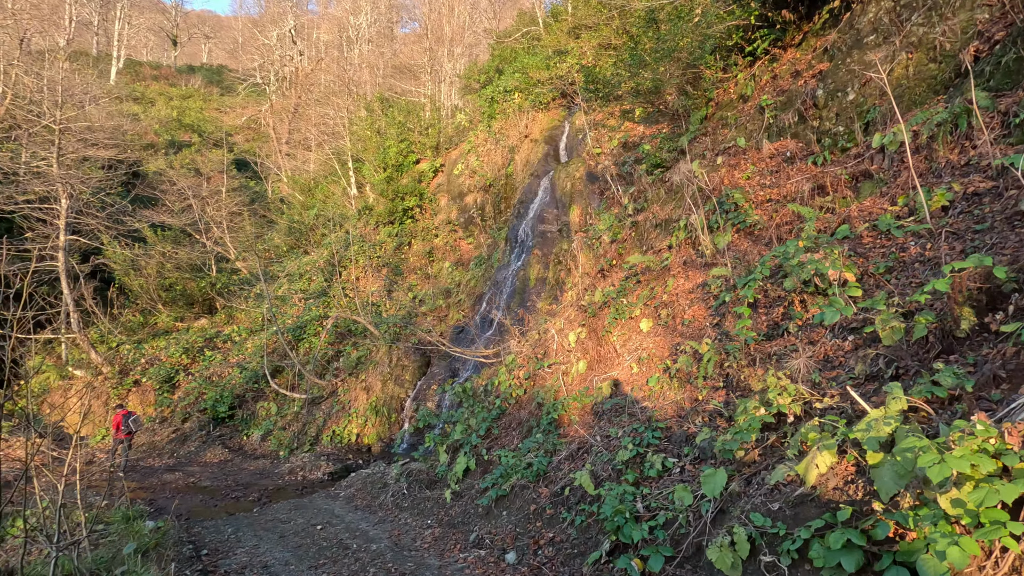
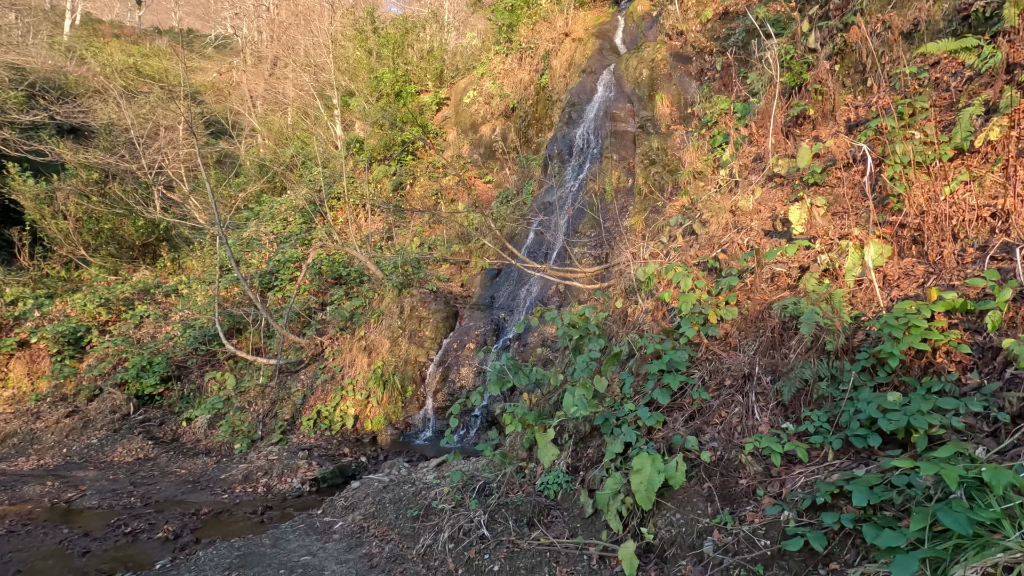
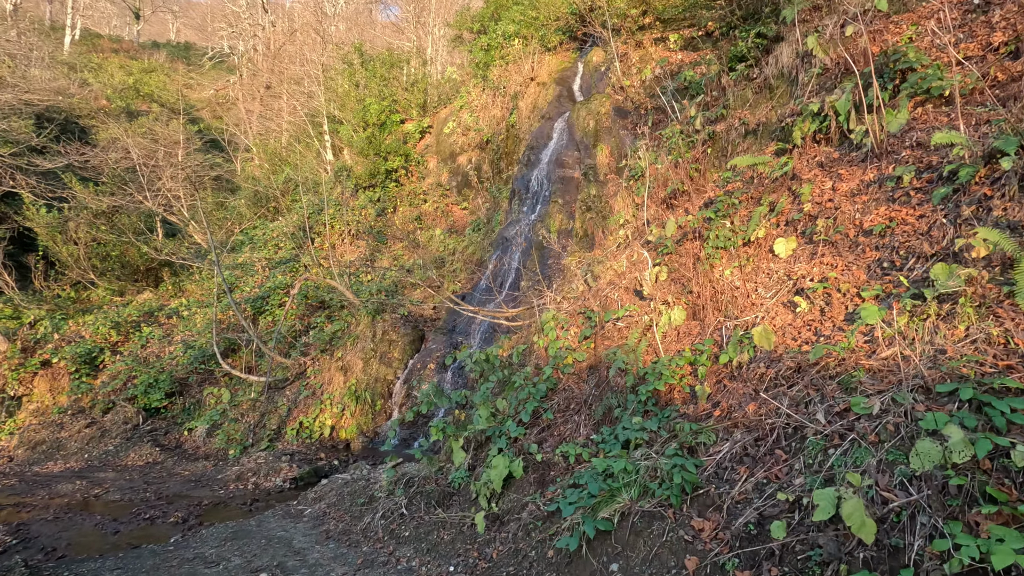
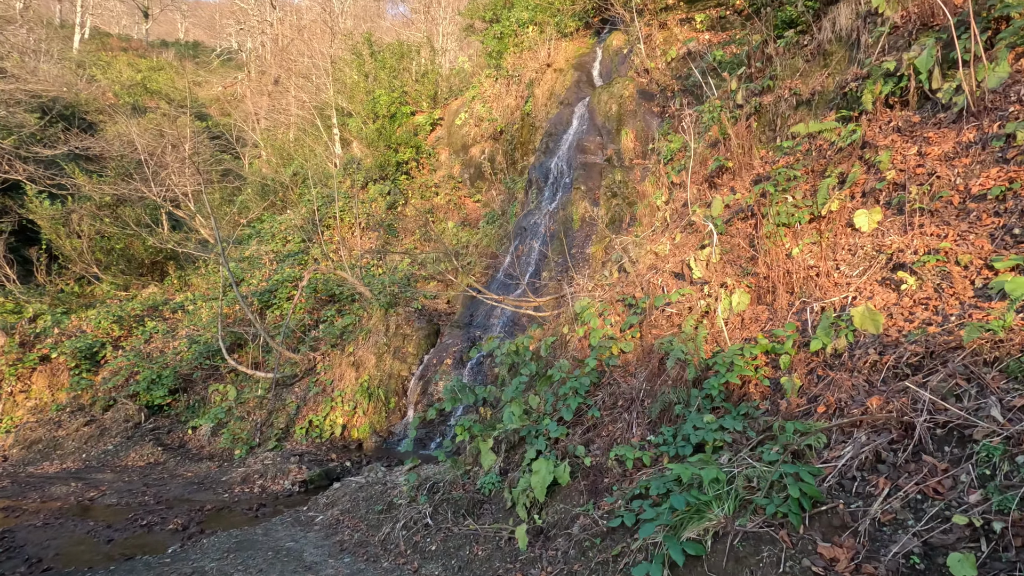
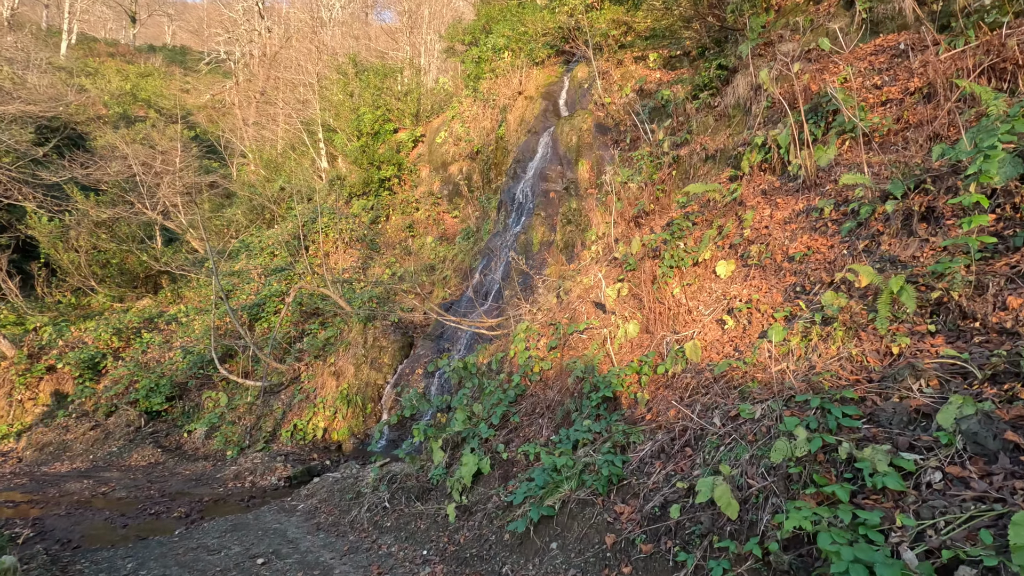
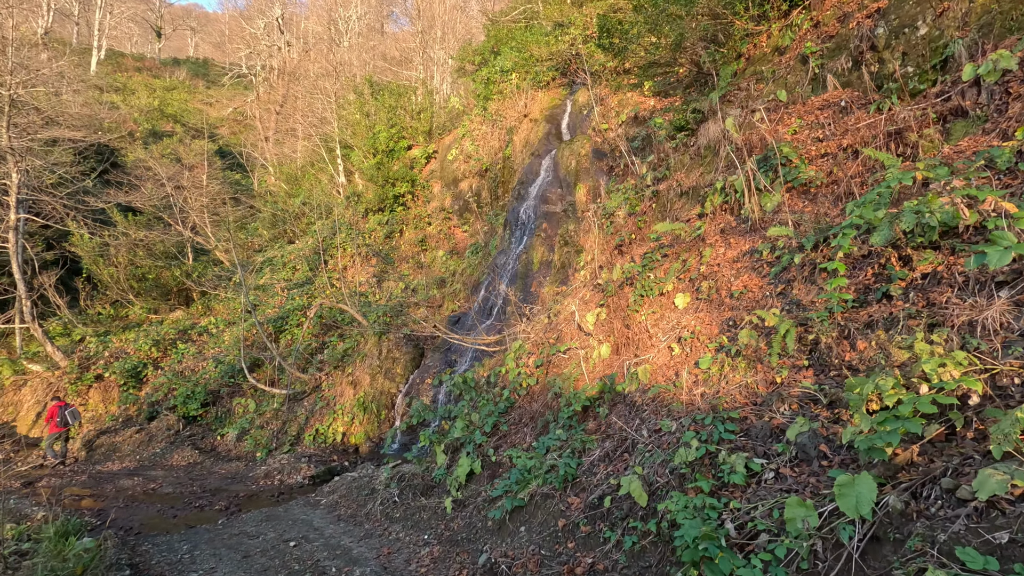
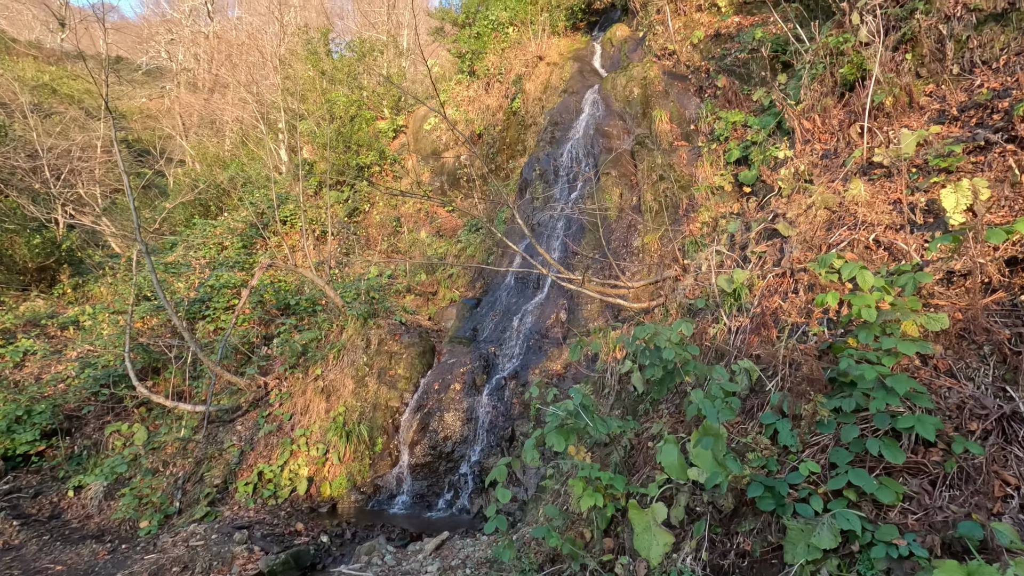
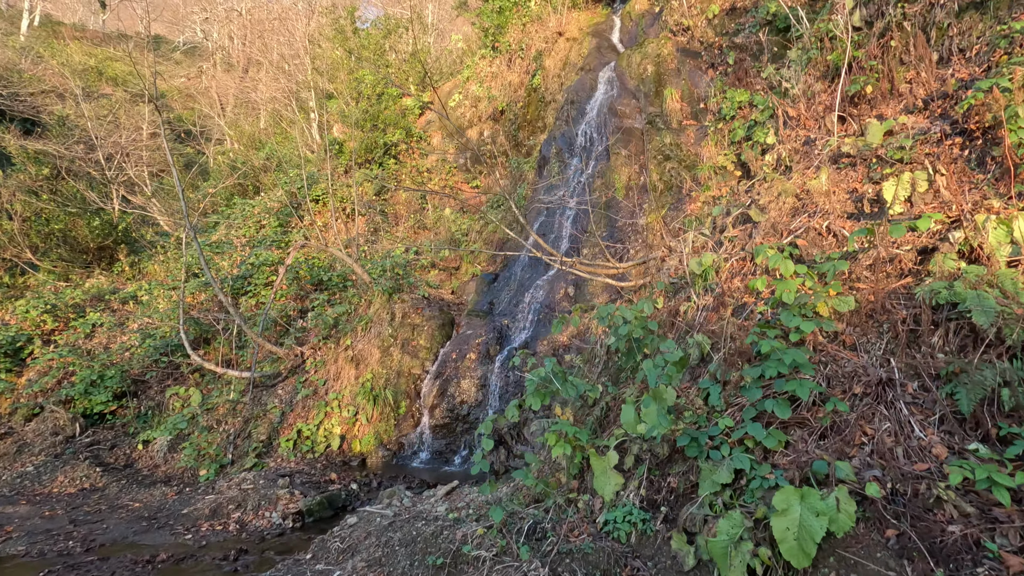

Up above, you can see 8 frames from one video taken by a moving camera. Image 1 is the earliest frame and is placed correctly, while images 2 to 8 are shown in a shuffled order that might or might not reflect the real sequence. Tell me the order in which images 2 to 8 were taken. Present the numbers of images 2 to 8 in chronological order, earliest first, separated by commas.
6, 5, 3, 4, 2, 8, 7
